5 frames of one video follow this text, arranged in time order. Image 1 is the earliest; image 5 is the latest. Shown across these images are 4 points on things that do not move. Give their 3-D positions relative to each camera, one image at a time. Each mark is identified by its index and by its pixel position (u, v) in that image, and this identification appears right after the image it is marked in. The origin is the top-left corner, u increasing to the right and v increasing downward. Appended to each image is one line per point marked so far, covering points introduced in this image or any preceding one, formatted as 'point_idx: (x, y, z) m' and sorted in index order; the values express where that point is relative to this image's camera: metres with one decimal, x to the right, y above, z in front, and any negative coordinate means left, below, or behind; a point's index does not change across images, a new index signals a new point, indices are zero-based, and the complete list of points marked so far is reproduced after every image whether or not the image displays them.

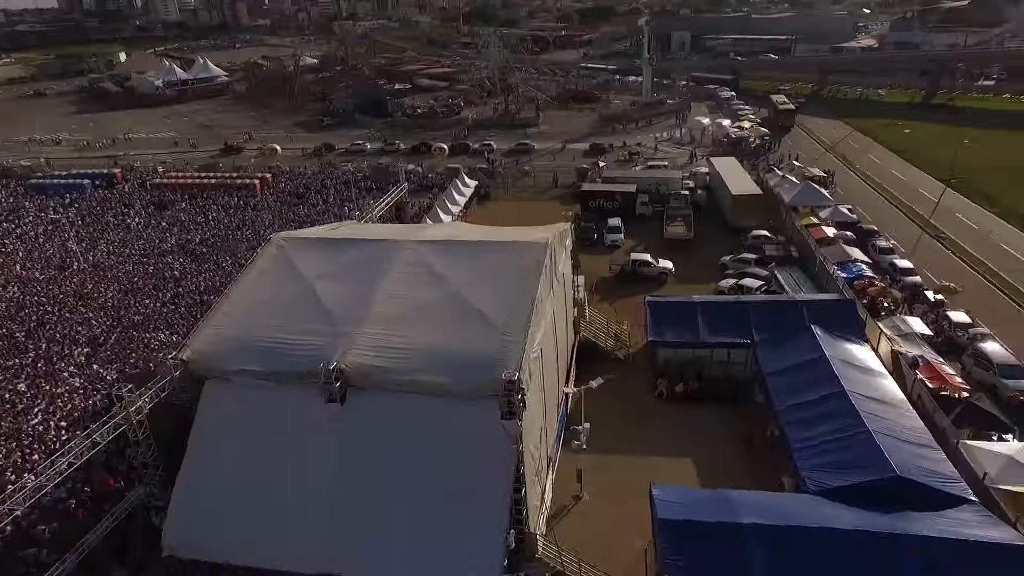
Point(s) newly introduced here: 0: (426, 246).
0: (-1.7, +0.8, +11.4) m
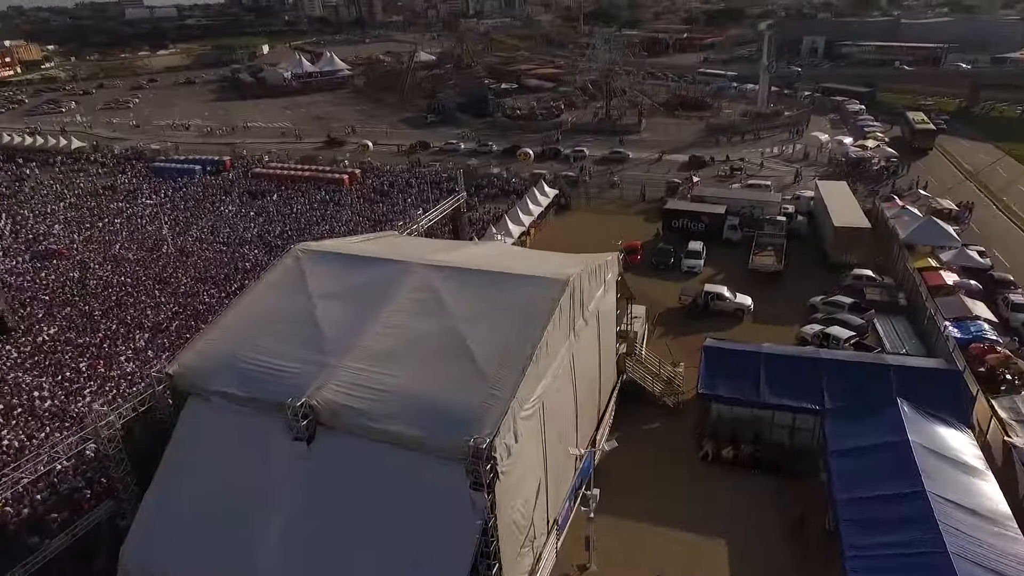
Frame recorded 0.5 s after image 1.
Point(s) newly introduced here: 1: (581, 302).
0: (-1.3, +0.3, +10.5) m
1: (+1.2, -0.2, +10.5) m
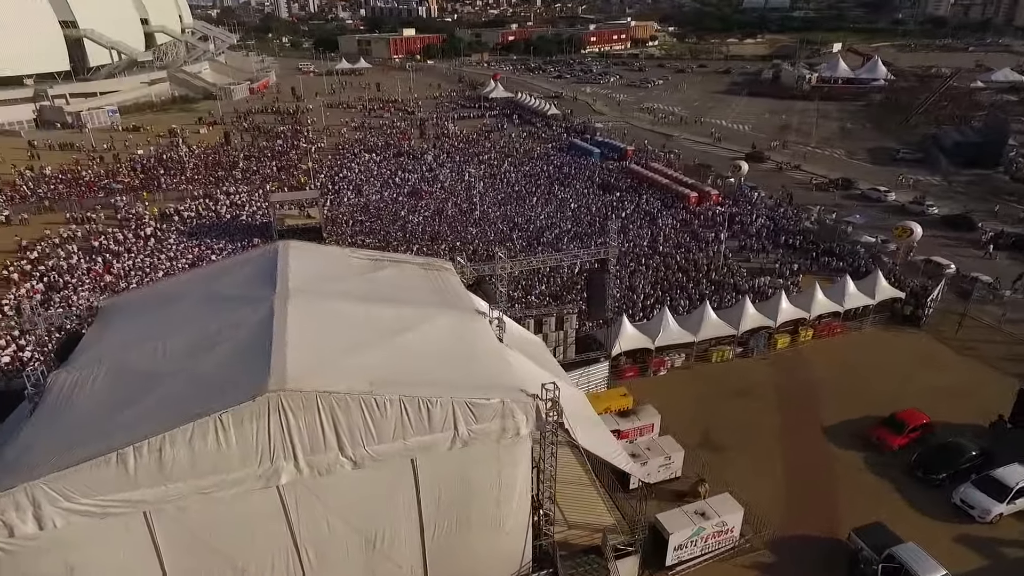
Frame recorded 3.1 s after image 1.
0: (-3.7, -0.4, +9.2) m
1: (-2.2, -1.8, +7.6) m
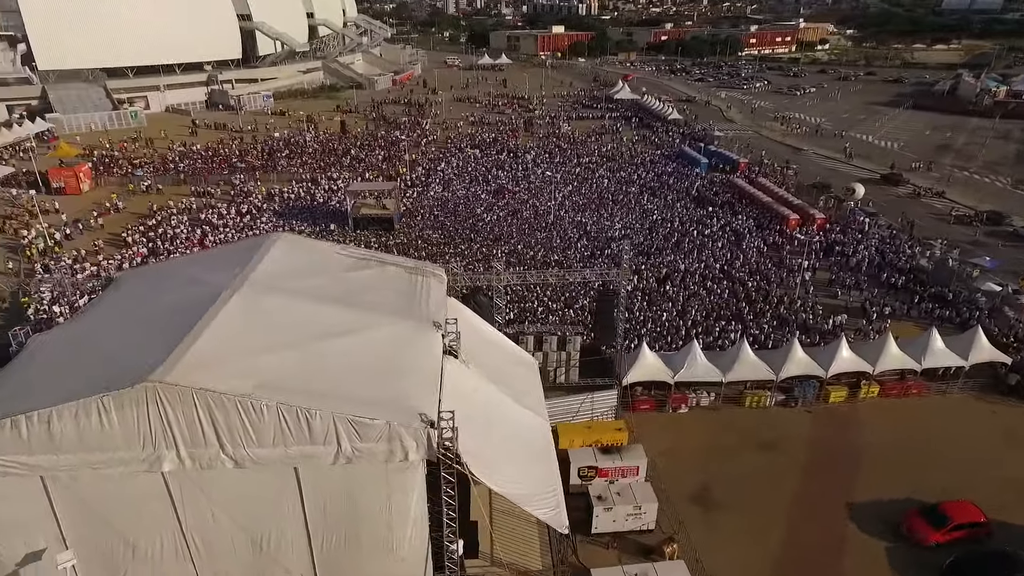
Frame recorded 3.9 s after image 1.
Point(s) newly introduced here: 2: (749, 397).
0: (-4.7, -0.2, +9.6) m
1: (-3.7, -1.8, +7.7) m
2: (+5.9, -2.7, +15.3) m
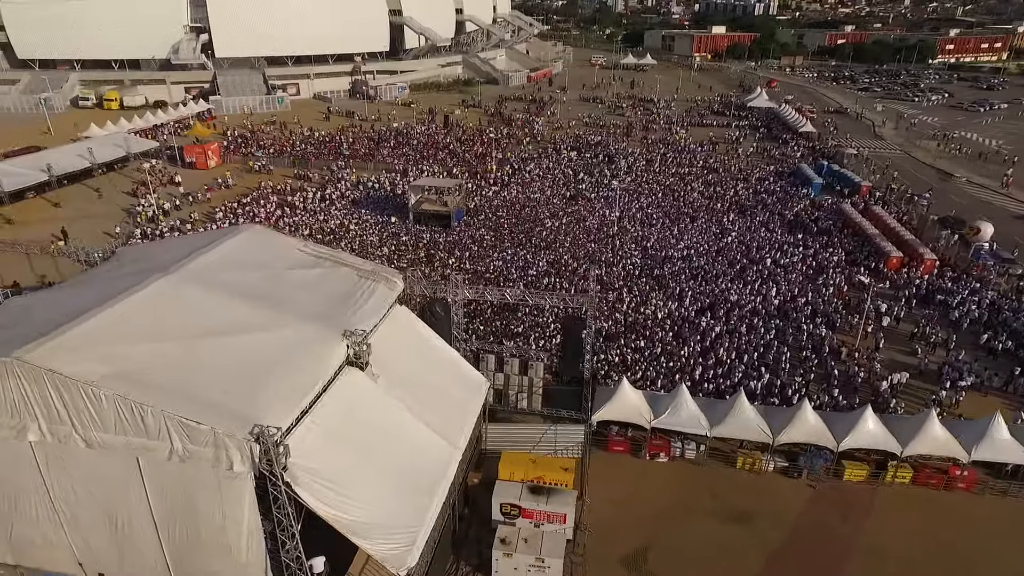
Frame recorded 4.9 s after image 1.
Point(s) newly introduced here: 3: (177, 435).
0: (-6.2, 0.0, +10.1) m
1: (-5.9, -1.6, +8.1) m
2: (+5.0, -3.7, +13.4) m
3: (-4.3, -1.9, +7.9) m
